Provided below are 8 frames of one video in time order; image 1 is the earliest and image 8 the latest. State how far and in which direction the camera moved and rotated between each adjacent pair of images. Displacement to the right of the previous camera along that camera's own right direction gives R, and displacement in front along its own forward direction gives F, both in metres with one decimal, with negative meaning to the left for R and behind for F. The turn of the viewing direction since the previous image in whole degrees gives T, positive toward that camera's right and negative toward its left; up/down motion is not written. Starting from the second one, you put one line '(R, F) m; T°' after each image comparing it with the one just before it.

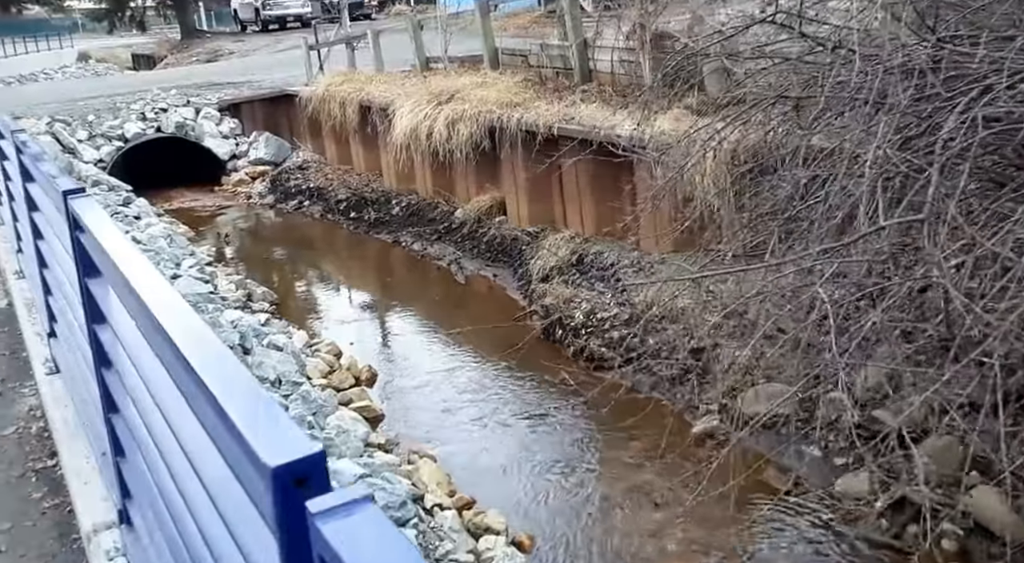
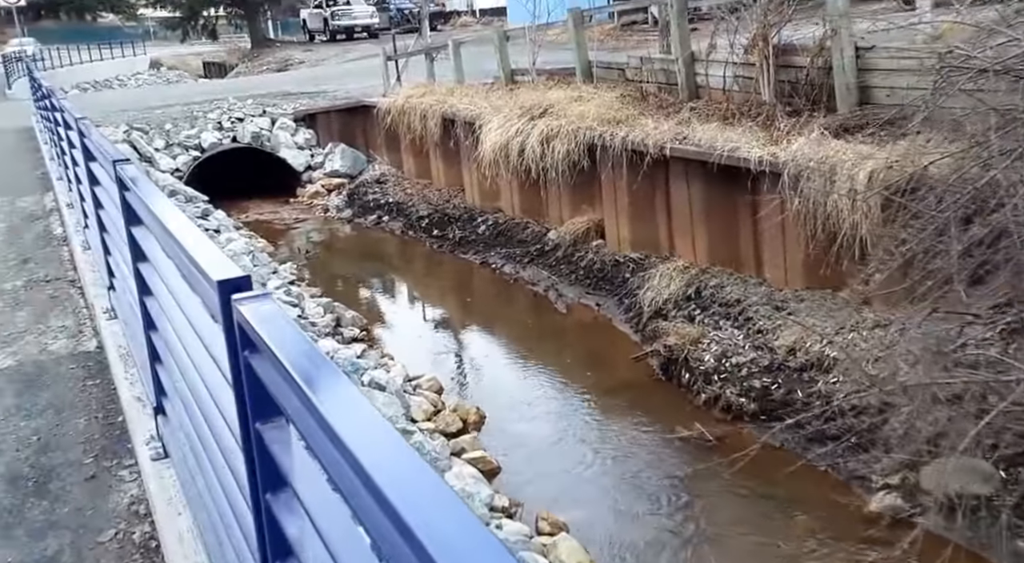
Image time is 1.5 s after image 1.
(-0.3, +0.5) m; -3°
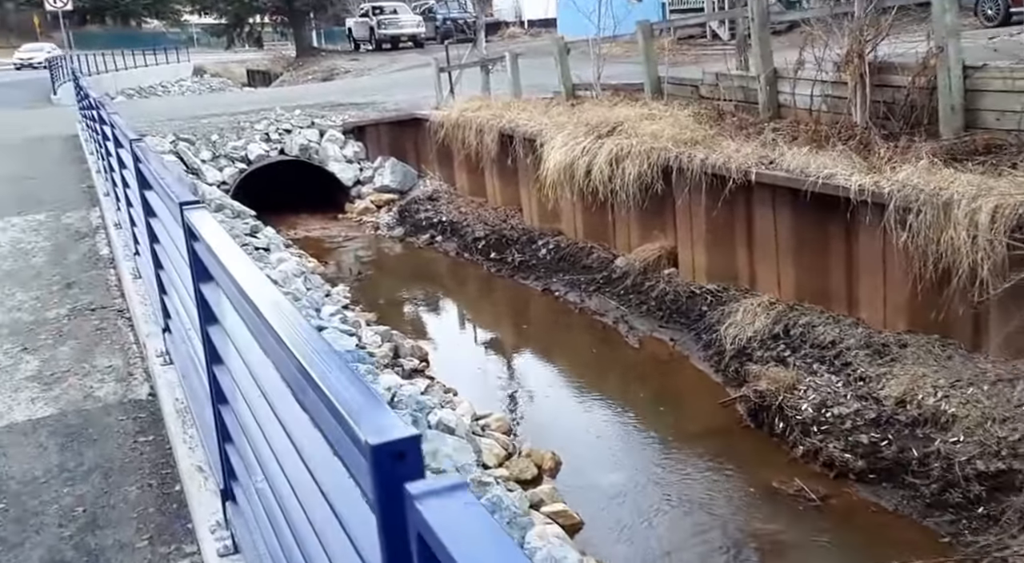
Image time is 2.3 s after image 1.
(-0.2, +0.4) m; -2°
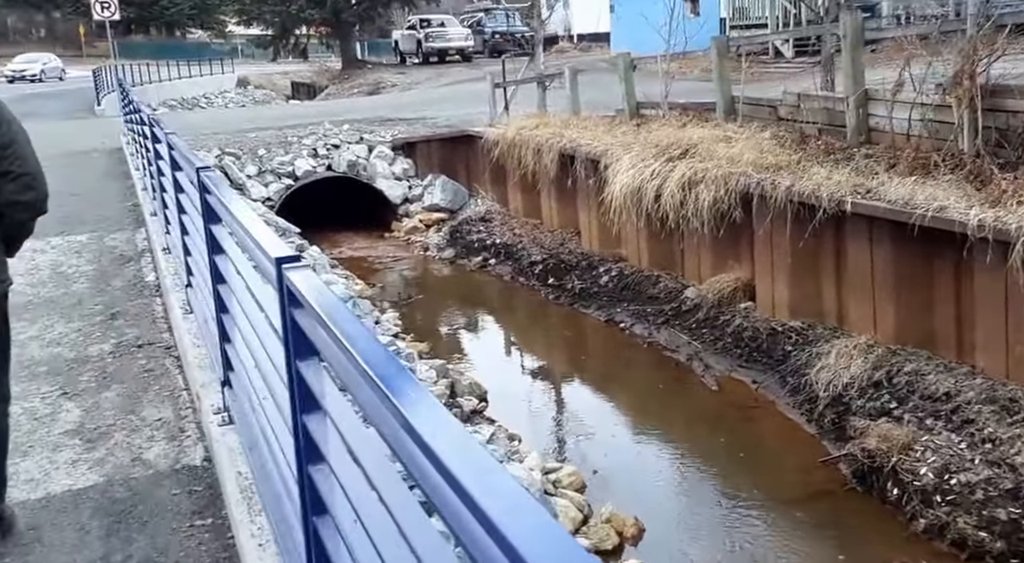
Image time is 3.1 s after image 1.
(-0.2, +0.5) m; -2°
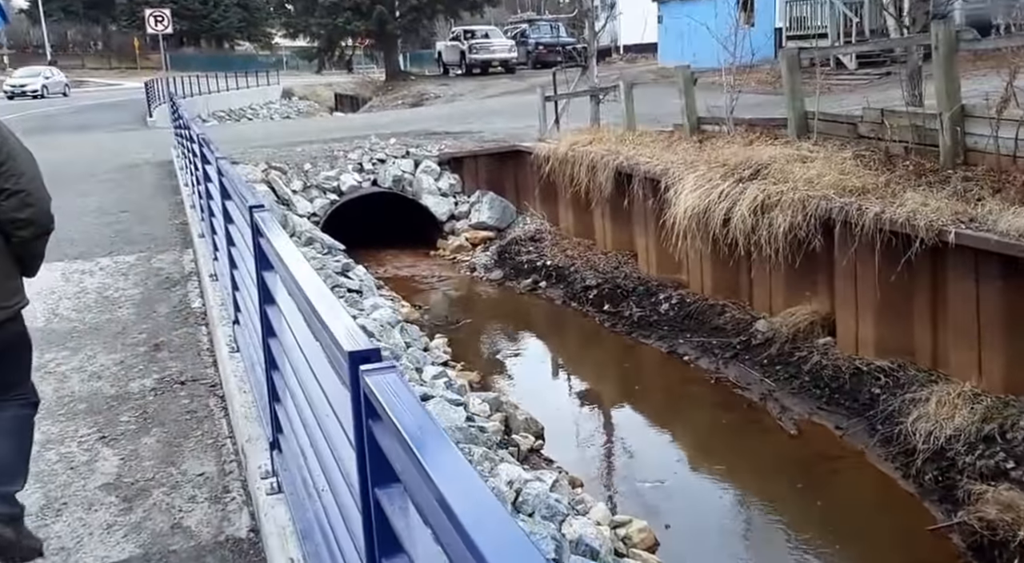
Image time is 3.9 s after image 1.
(-0.2, +0.5) m; -2°
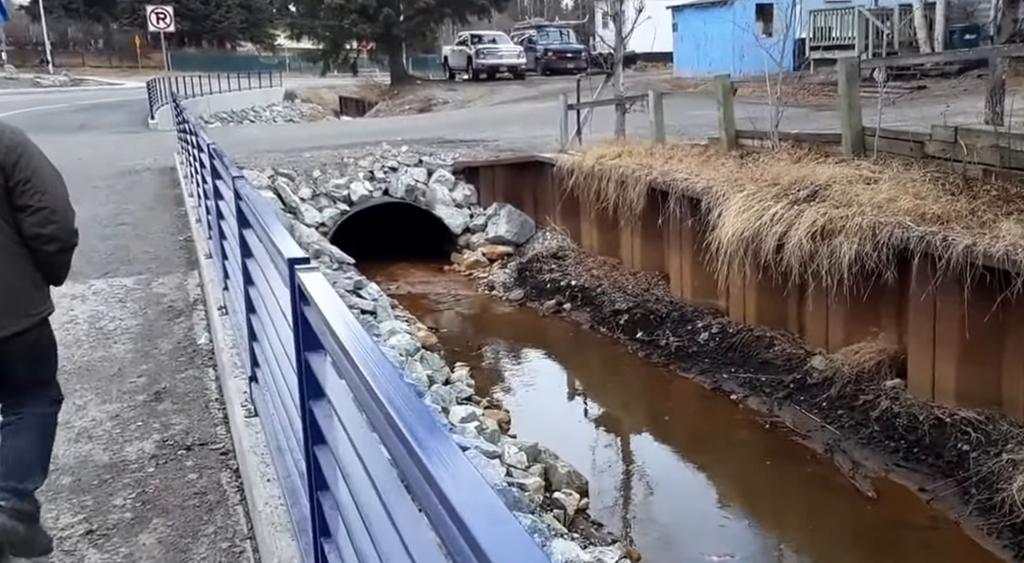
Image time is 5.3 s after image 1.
(-0.3, +0.7) m; 0°
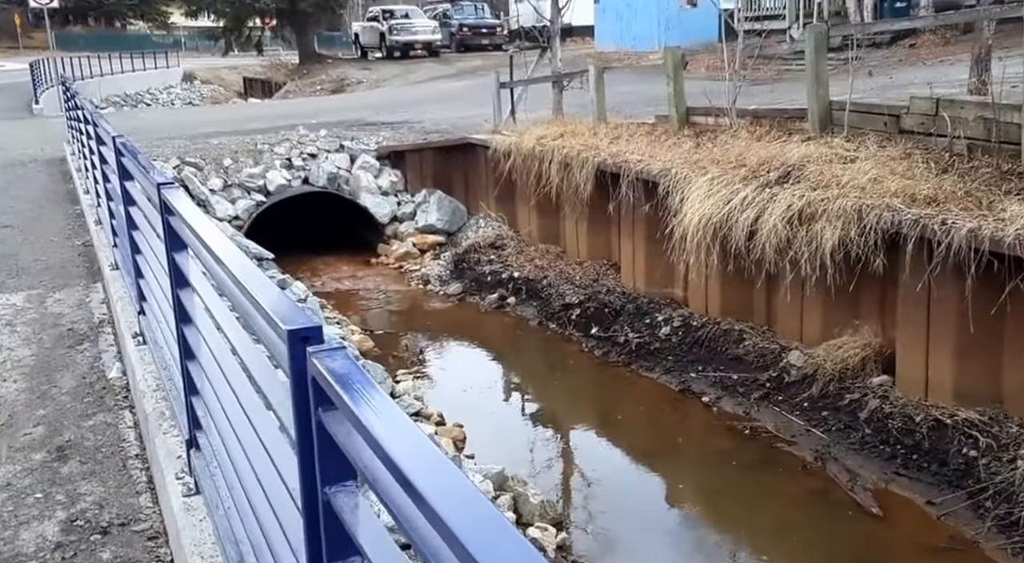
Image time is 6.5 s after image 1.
(-0.2, +0.7) m; +5°
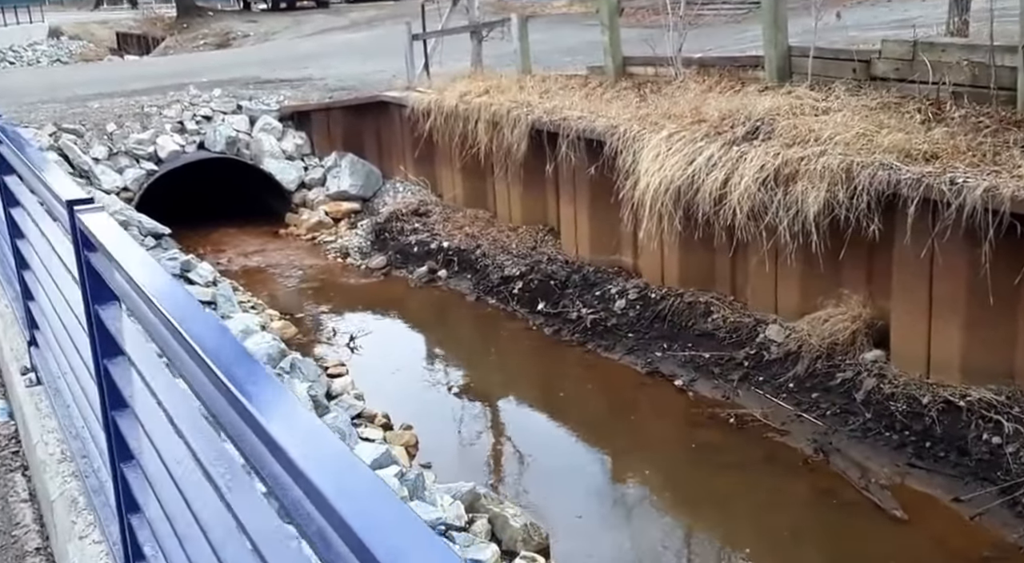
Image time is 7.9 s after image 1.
(-0.3, +0.8) m; +6°
